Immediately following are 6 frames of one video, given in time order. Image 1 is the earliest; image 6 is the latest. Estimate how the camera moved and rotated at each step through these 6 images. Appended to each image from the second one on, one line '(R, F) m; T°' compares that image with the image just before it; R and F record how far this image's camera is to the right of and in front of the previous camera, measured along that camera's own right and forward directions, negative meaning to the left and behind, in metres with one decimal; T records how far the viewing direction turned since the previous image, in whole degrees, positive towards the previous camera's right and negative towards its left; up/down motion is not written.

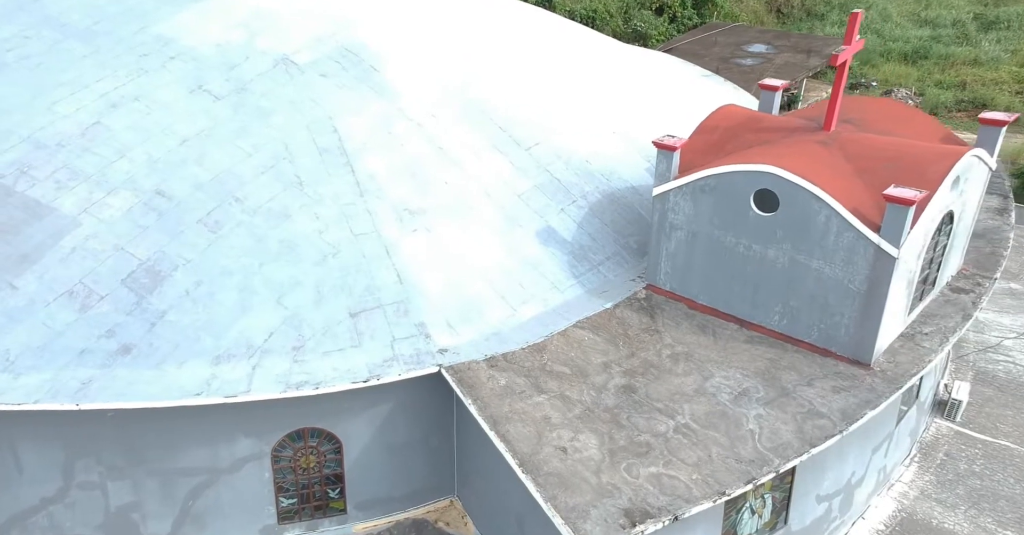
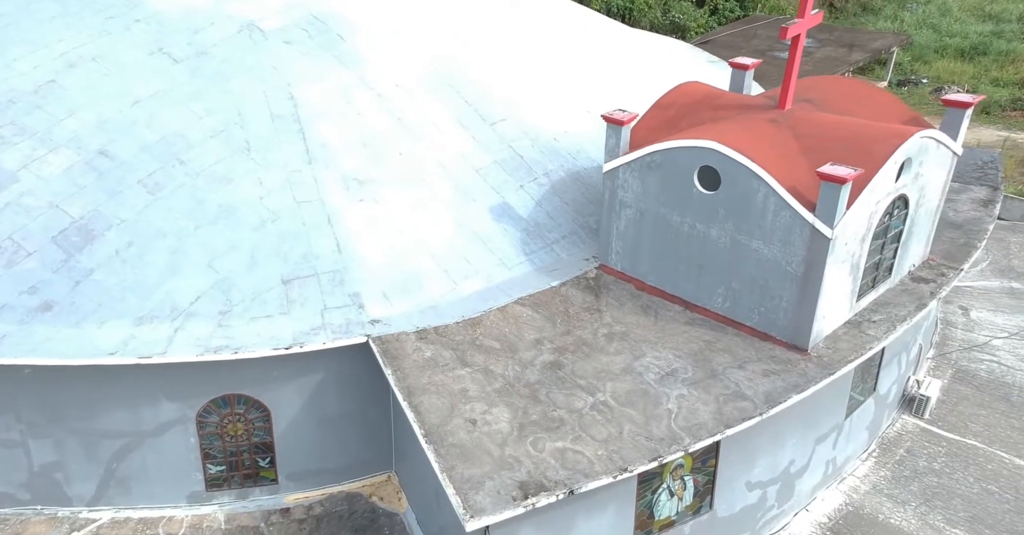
(+1.4, +0.3) m; -2°
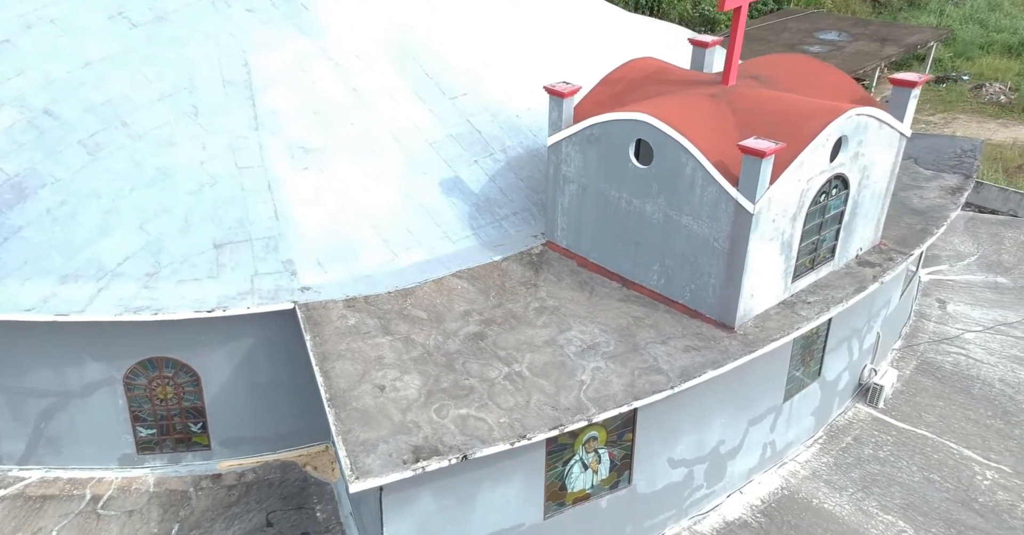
(+1.3, +0.1) m; -1°
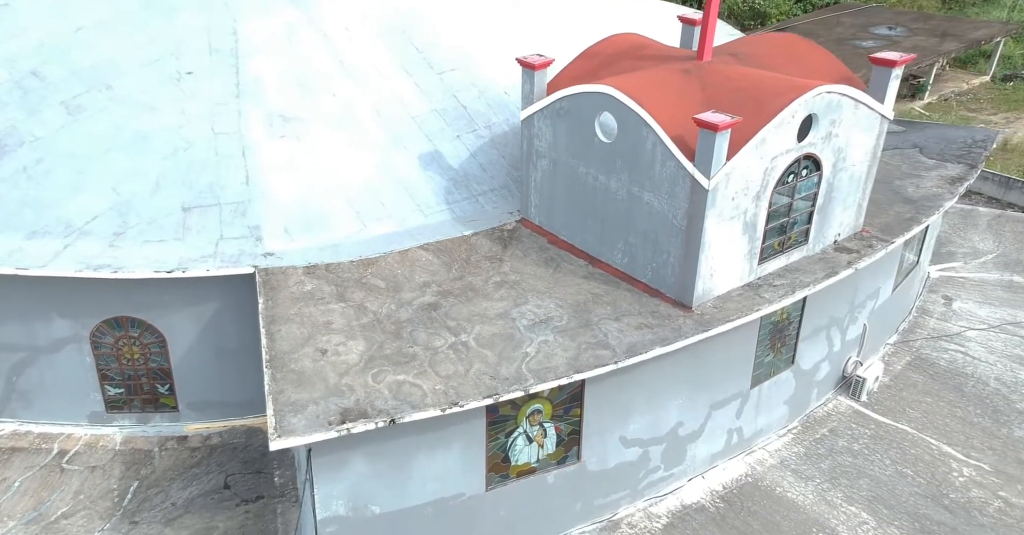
(+1.1, +0.1) m; -3°
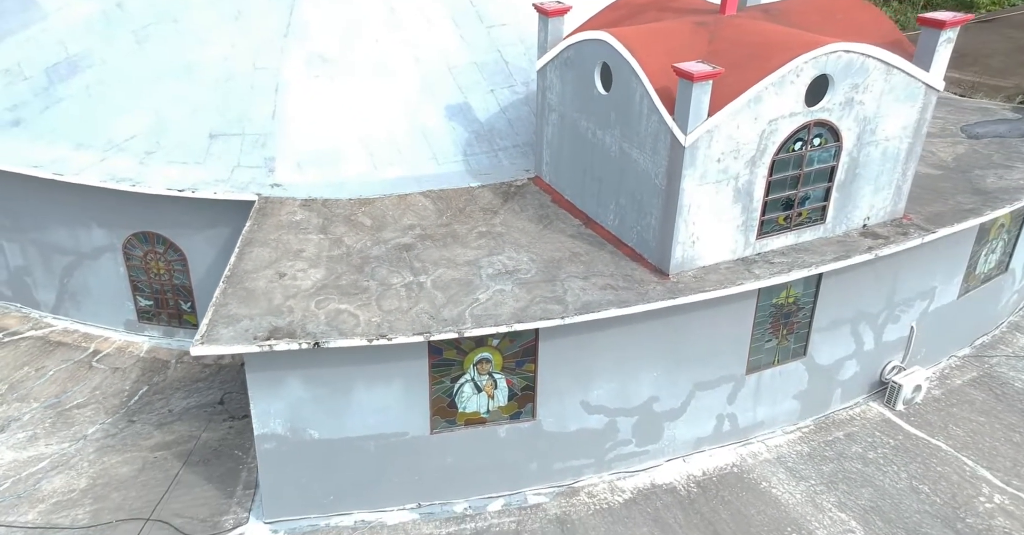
(+2.4, +0.5) m; -11°
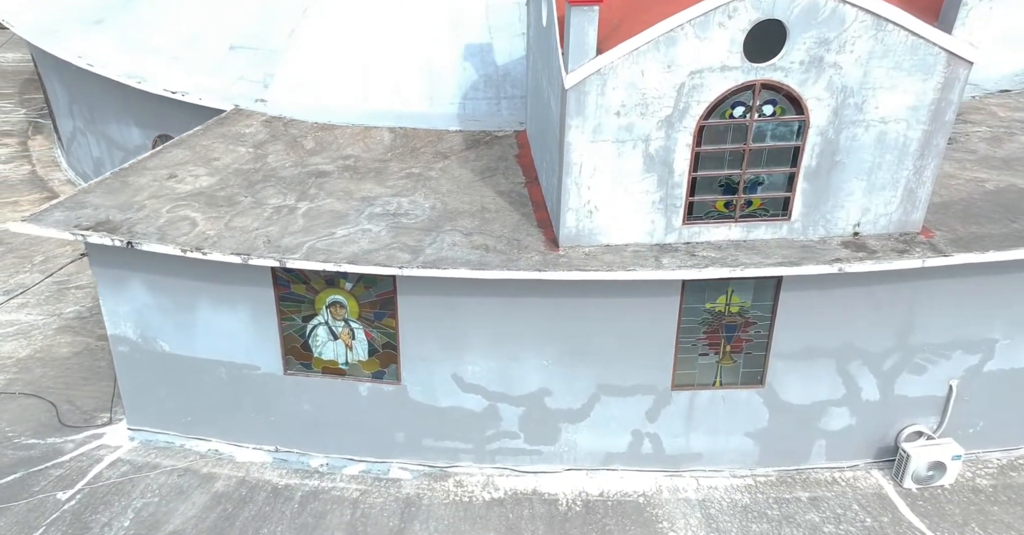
(+4.1, +1.9) m; -17°
